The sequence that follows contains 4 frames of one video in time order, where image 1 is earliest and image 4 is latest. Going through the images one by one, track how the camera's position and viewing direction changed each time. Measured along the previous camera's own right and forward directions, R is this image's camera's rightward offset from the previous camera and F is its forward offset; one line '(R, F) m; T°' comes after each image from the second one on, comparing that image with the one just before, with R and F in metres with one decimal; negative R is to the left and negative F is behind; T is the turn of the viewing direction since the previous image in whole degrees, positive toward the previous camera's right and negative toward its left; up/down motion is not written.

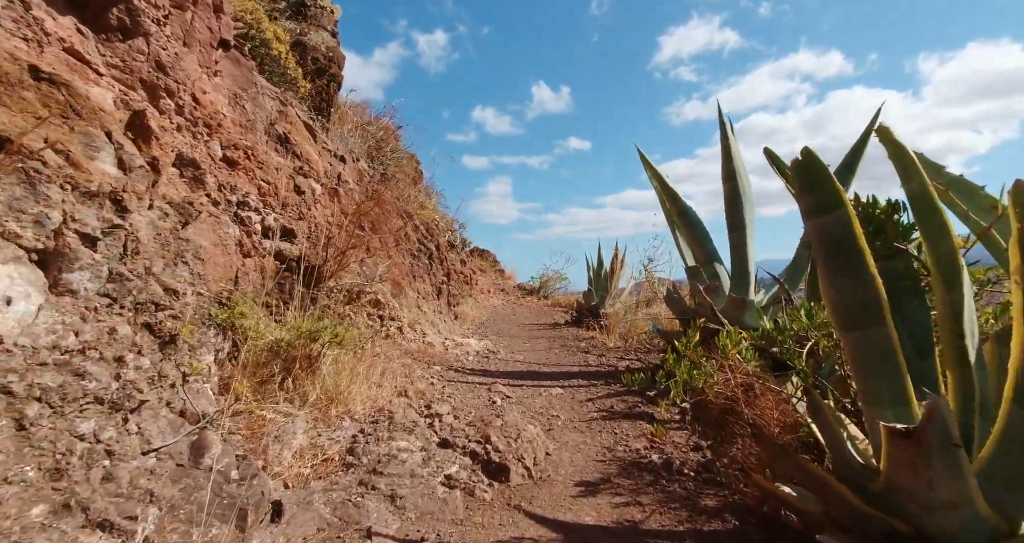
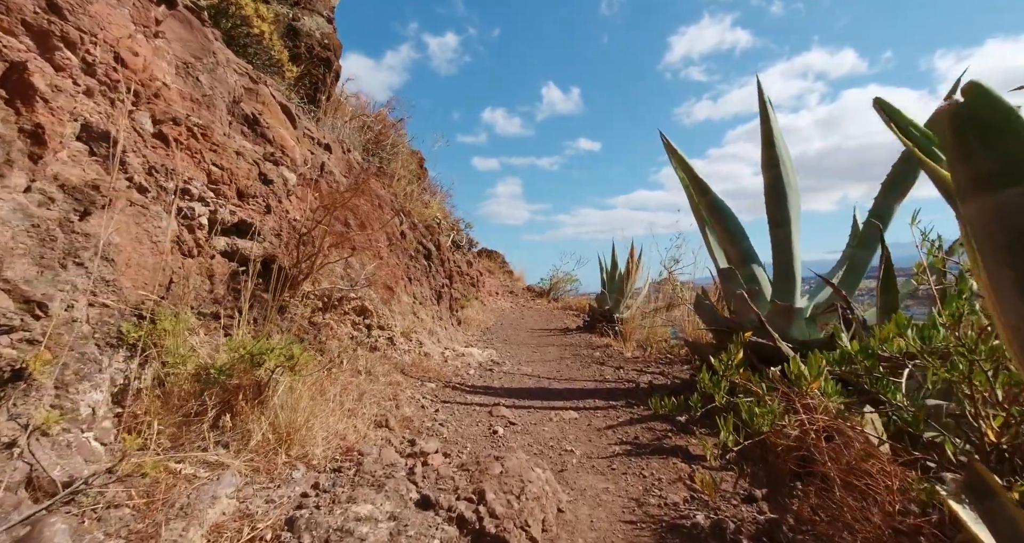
(0.0, +0.6) m; -1°
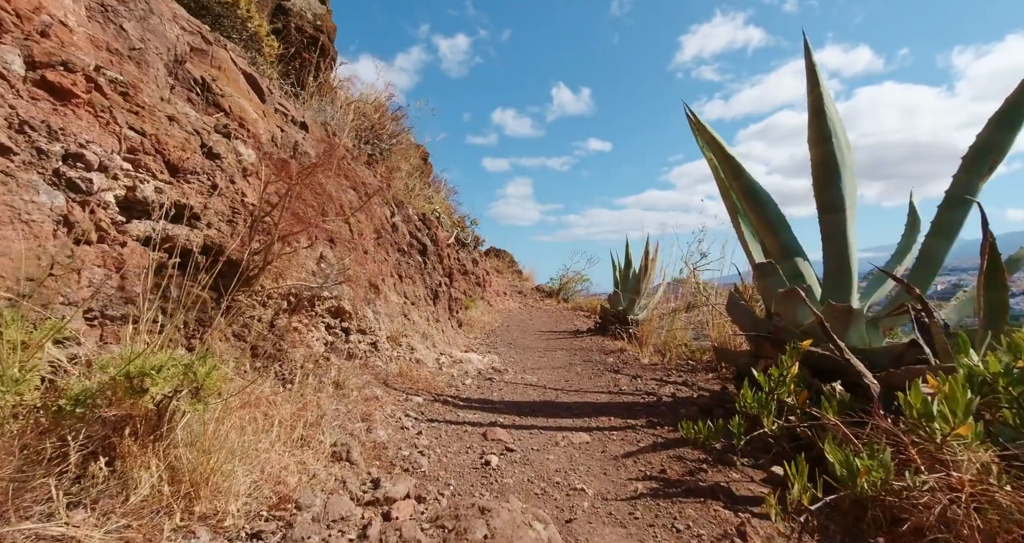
(+0.1, +0.5) m; -1°
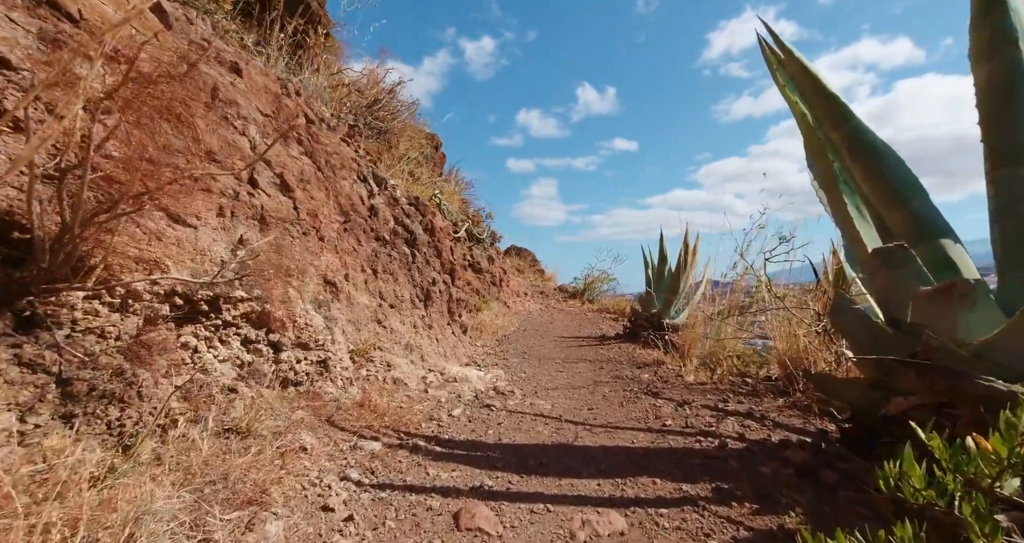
(+0.1, +1.0) m; -3°
